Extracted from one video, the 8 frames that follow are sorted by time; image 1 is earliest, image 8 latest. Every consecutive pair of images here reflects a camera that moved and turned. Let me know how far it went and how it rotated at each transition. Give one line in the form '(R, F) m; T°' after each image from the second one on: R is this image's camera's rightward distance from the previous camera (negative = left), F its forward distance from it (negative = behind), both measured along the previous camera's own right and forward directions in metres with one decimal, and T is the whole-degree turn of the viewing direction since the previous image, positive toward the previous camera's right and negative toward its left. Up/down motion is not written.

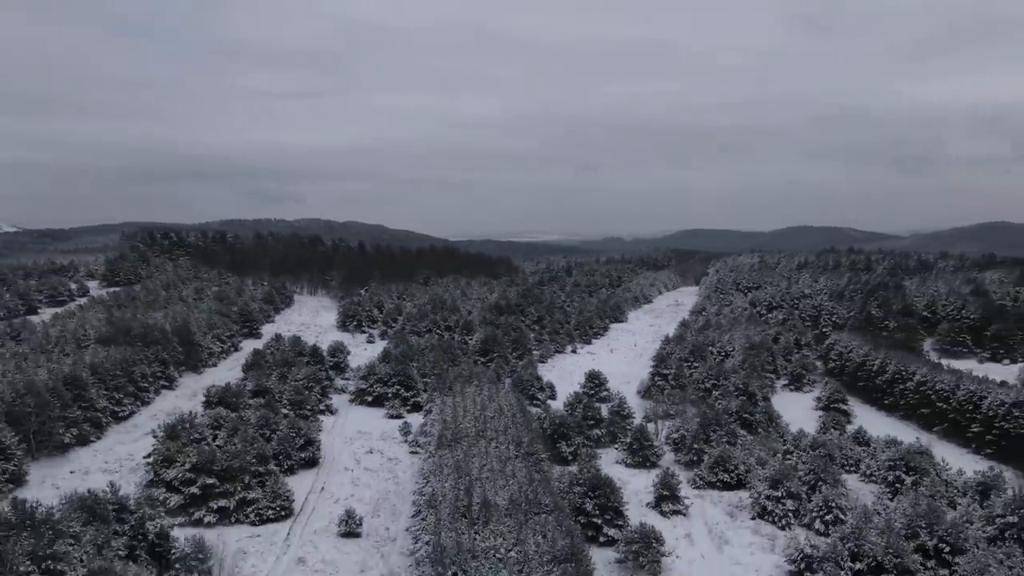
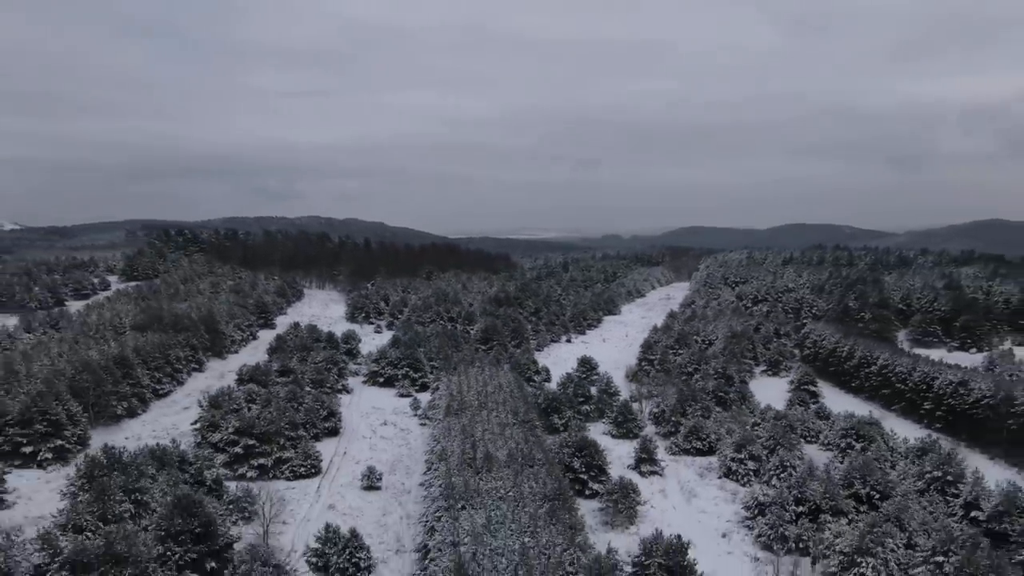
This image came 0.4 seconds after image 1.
(0.0, -4.4) m; 0°
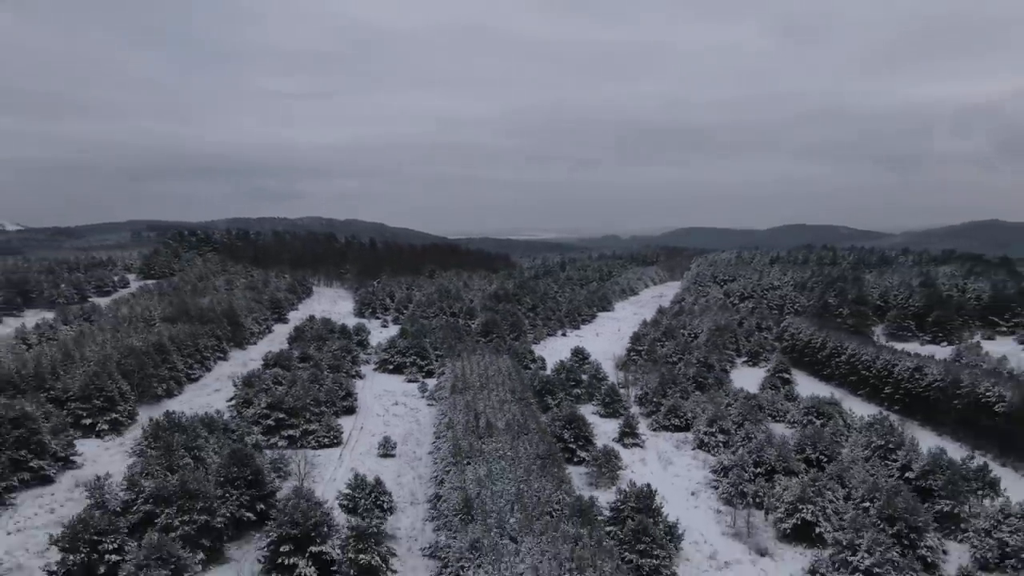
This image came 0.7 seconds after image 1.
(+0.1, -4.5) m; 0°
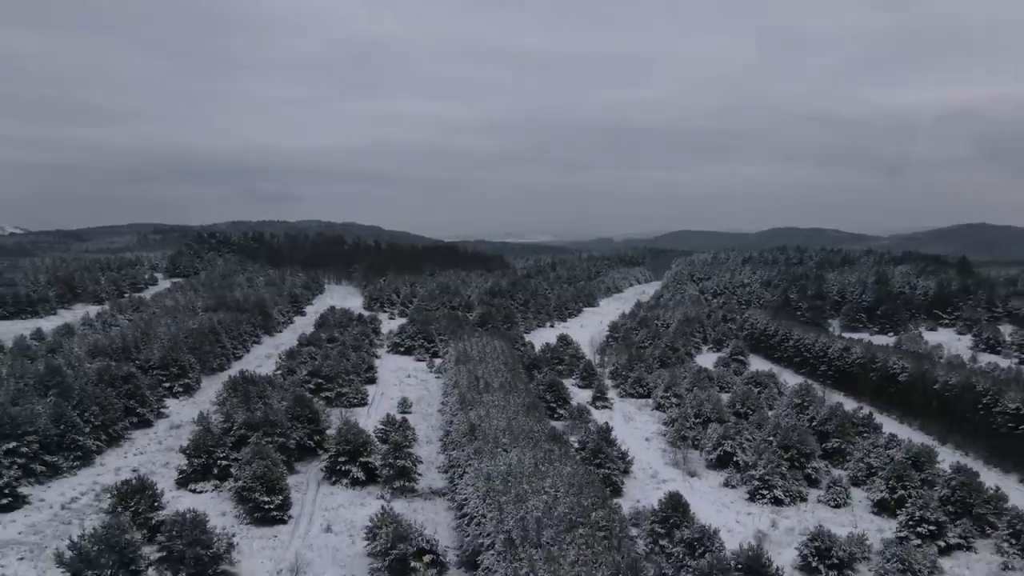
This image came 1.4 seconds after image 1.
(+0.1, -8.9) m; 0°
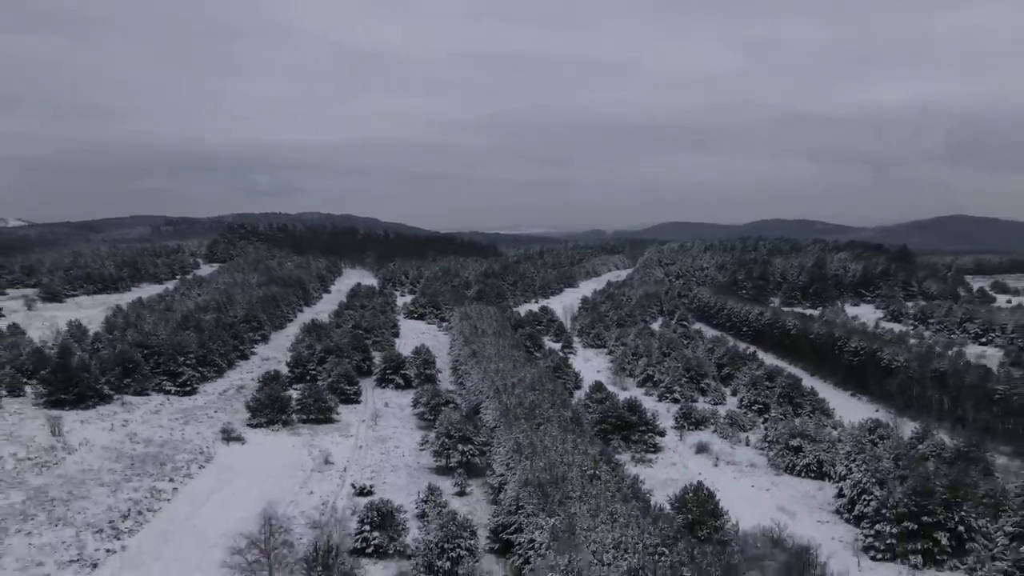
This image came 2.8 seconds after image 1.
(+0.3, -16.3) m; 0°
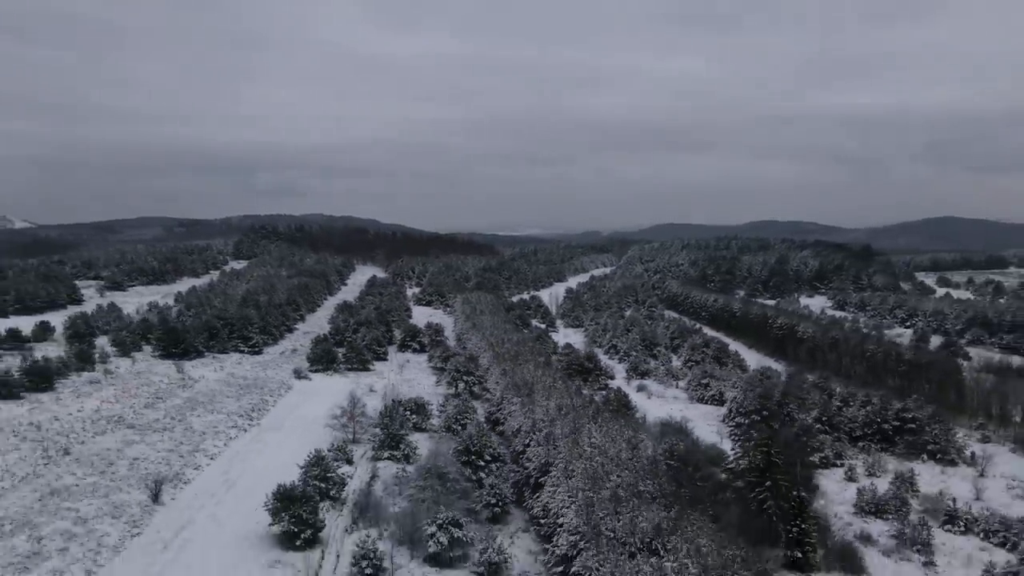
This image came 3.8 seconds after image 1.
(+0.5, -13.4) m; 0°
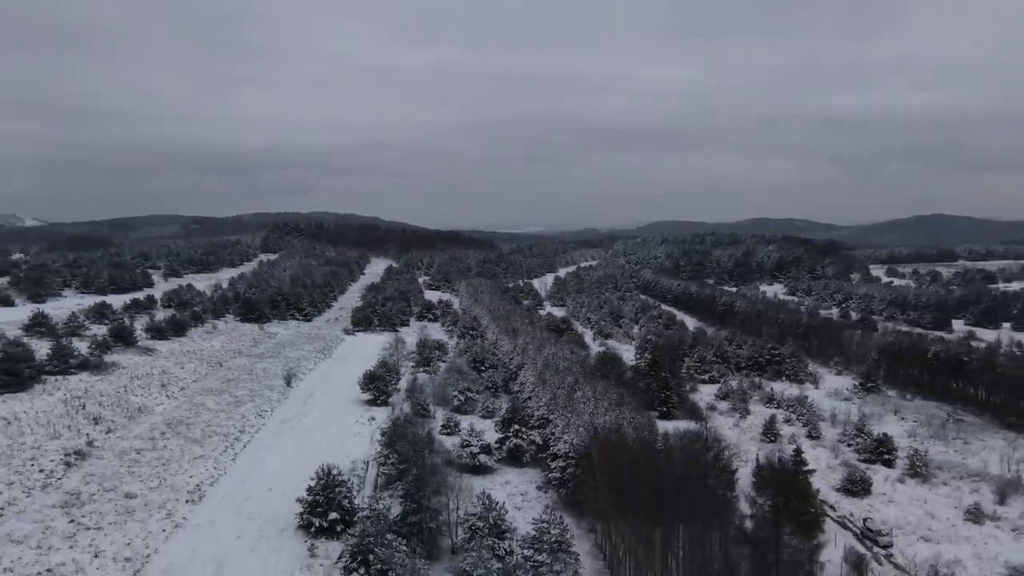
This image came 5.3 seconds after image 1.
(+0.5, -16.3) m; 0°
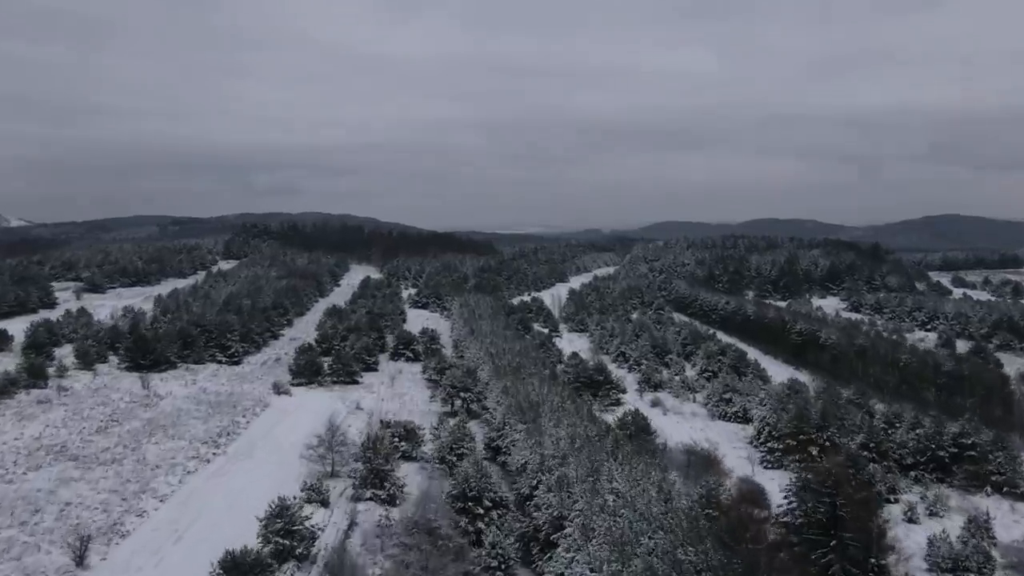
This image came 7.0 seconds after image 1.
(-0.6, +20.8) m; 0°
